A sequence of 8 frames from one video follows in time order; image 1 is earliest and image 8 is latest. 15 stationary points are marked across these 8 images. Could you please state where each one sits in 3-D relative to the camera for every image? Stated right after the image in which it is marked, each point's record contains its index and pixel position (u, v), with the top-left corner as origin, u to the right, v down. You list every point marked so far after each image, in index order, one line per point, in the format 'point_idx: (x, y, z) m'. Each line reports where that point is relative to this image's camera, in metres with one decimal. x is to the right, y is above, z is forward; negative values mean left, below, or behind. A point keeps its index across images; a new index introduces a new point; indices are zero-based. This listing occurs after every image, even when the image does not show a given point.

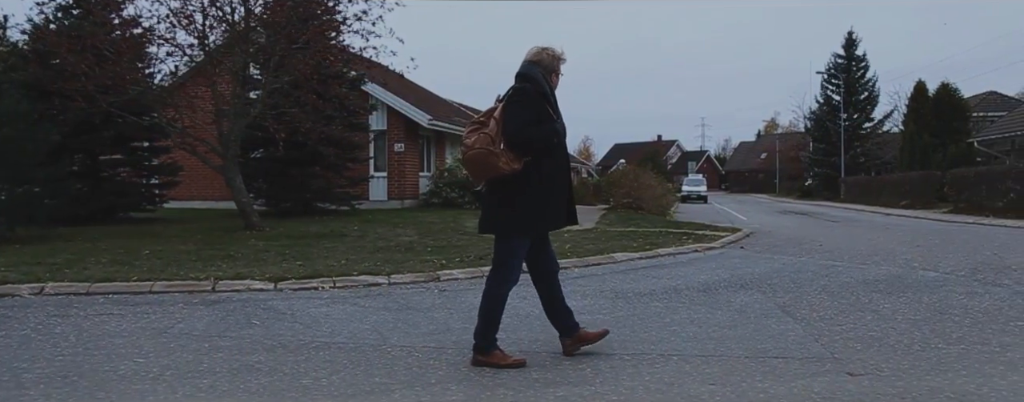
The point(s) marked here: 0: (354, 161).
0: (-4.1, +1.0, +16.9) m
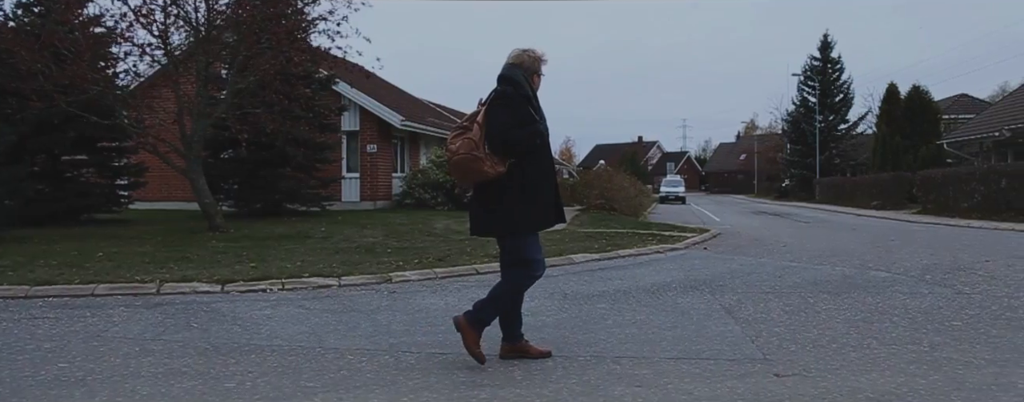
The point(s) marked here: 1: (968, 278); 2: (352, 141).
0: (-4.8, +1.0, +16.8) m
1: (+5.2, -0.9, +7.6) m
2: (-4.8, +1.8, +19.5) m
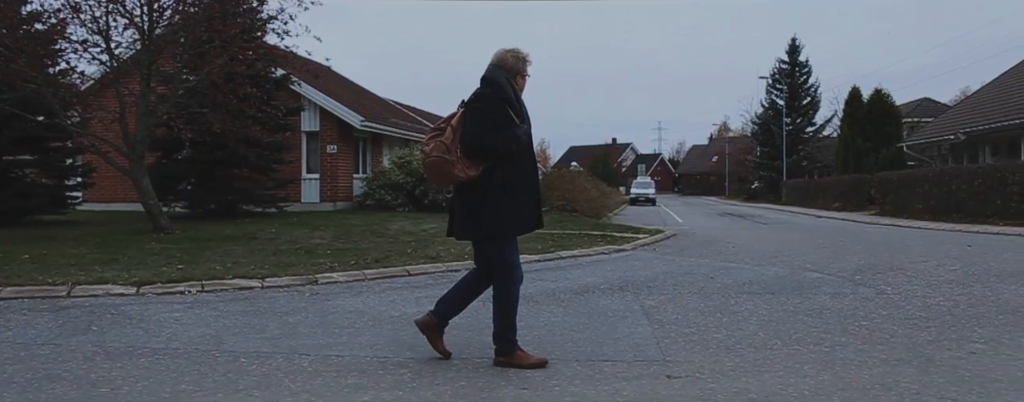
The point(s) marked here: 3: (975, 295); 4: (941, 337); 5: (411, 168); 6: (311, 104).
0: (-5.9, +1.0, +16.6) m
1: (+4.4, -0.9, +7.7) m
2: (-5.9, +1.8, +19.3) m
3: (+4.7, -1.0, +6.6) m
4: (+3.3, -1.1, +5.0) m
5: (-3.0, +1.0, +19.3) m
6: (-5.8, +2.8, +18.9) m
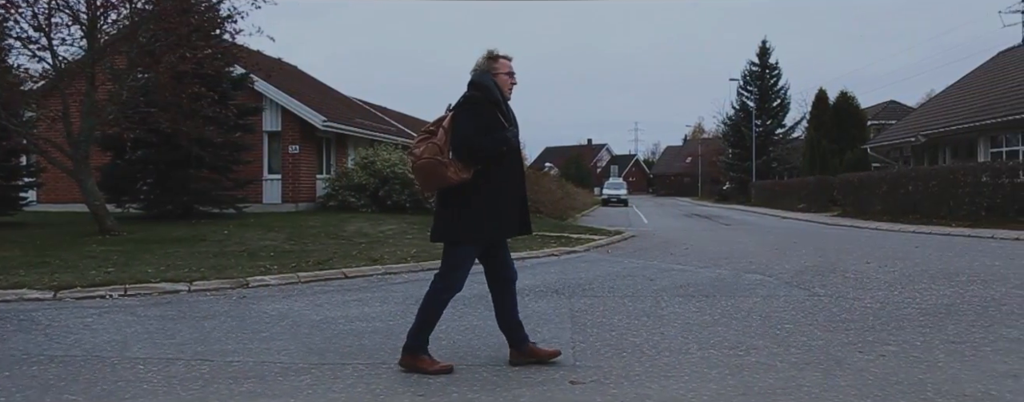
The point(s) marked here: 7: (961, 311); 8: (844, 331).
0: (-6.8, +1.0, +16.4) m
1: (+3.7, -0.9, +7.7) m
2: (-7.0, +1.8, +19.1) m
3: (+4.0, -1.0, +6.6) m
4: (+2.7, -1.1, +5.0) m
5: (-4.0, +0.9, +19.1) m
6: (-6.9, +2.8, +18.7) m
7: (+4.1, -1.0, +6.0) m
8: (+2.7, -1.1, +5.3) m
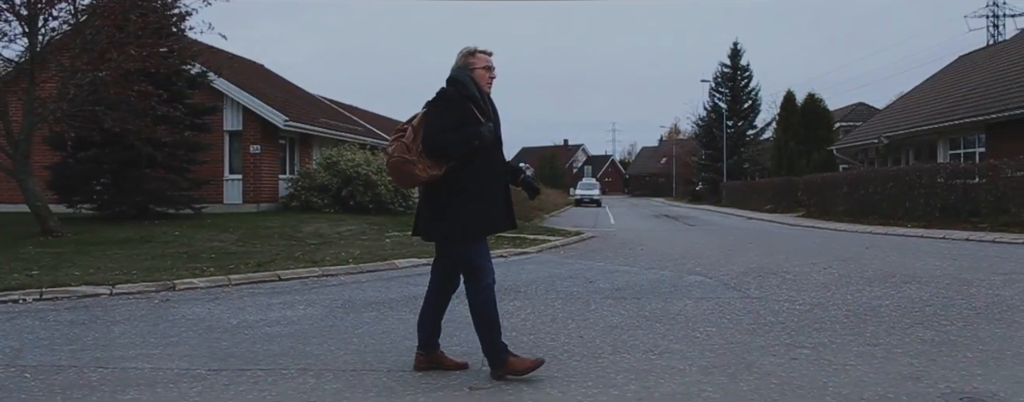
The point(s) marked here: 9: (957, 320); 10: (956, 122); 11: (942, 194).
0: (-7.8, +0.9, +16.1) m
1: (+3.0, -0.9, +7.7) m
2: (-8.0, +1.8, +18.8) m
3: (+3.3, -1.0, +6.6) m
4: (+2.0, -1.1, +5.0) m
5: (-5.1, +0.9, +18.9) m
6: (-7.9, +2.8, +18.4) m
7: (+3.4, -1.0, +6.0) m
8: (+2.0, -1.1, +5.3) m
9: (+3.9, -1.0, +5.7) m
10: (+12.8, +2.3, +18.8) m
11: (+9.9, +0.2, +15.0) m
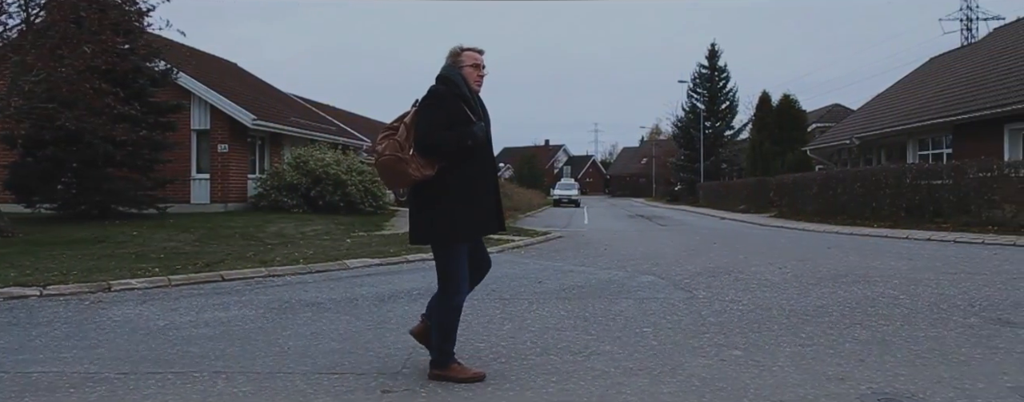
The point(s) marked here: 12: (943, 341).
0: (-8.5, +1.0, +15.8) m
1: (+2.4, -0.9, +7.6) m
2: (-8.8, +1.8, +18.5) m
3: (+2.7, -1.0, +6.6) m
4: (+1.5, -1.1, +5.0) m
5: (-5.9, +0.9, +18.7) m
6: (-8.7, +2.8, +18.1) m
7: (+2.9, -1.0, +5.9) m
8: (+1.5, -1.1, +5.2) m
9: (+3.3, -1.0, +5.7) m
10: (+12.0, +2.3, +19.0) m
11: (+9.1, +0.2, +15.1) m
12: (+3.3, -1.1, +5.0) m
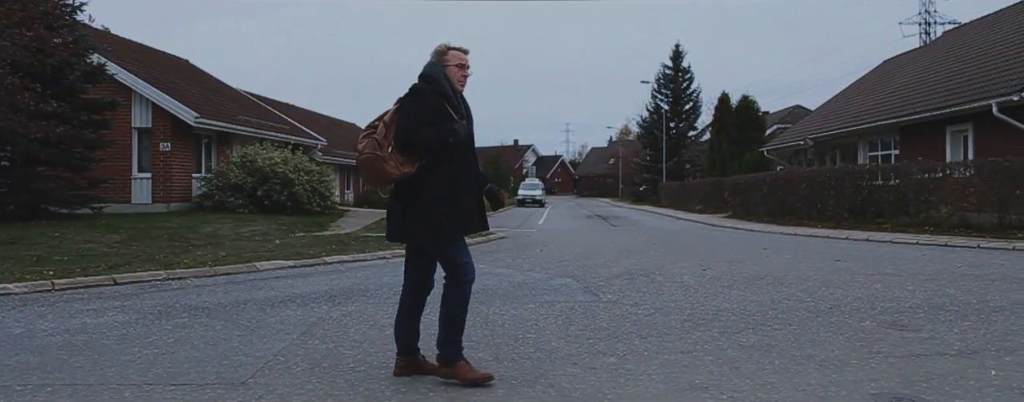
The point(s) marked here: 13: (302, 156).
0: (-9.8, +1.0, +15.3) m
1: (+1.4, -0.9, +7.5) m
2: (-10.2, +1.8, +18.0) m
3: (+1.7, -1.0, +6.4) m
4: (+0.5, -1.1, +4.8) m
5: (-7.3, +0.9, +18.3) m
6: (-10.0, +2.8, +17.6) m
7: (+1.9, -1.0, +5.8) m
8: (+0.6, -1.1, +5.1) m
9: (+2.4, -1.0, +5.5) m
10: (+10.6, +2.2, +19.1) m
11: (+7.9, +0.2, +15.1) m
12: (+2.4, -1.1, +4.8) m
13: (-6.3, +1.4, +19.6) m
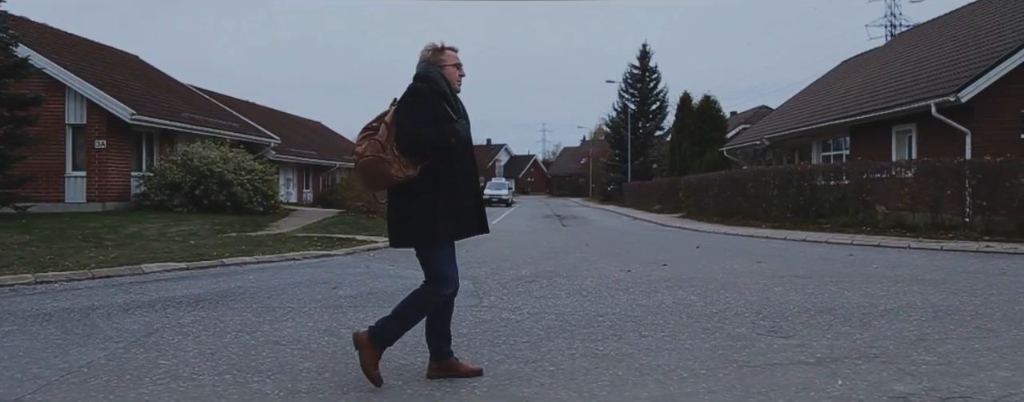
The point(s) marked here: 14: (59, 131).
0: (-11.2, +1.0, +14.8) m
1: (+0.2, -0.9, +7.2) m
2: (-11.6, +1.8, +17.4) m
3: (+0.5, -1.0, +6.1) m
4: (-0.6, -1.1, +4.4) m
5: (-8.7, +1.0, +17.8) m
6: (-11.4, +2.8, +17.1) m
7: (+0.7, -1.0, +5.5) m
8: (-0.6, -1.1, +4.7) m
9: (+1.2, -1.0, +5.2) m
10: (+9.1, +2.2, +19.0) m
11: (+6.5, +0.2, +15.0) m
12: (+1.2, -1.1, +4.6) m
13: (-7.8, +1.4, +19.1) m
14: (-11.9, +1.8, +17.2) m
